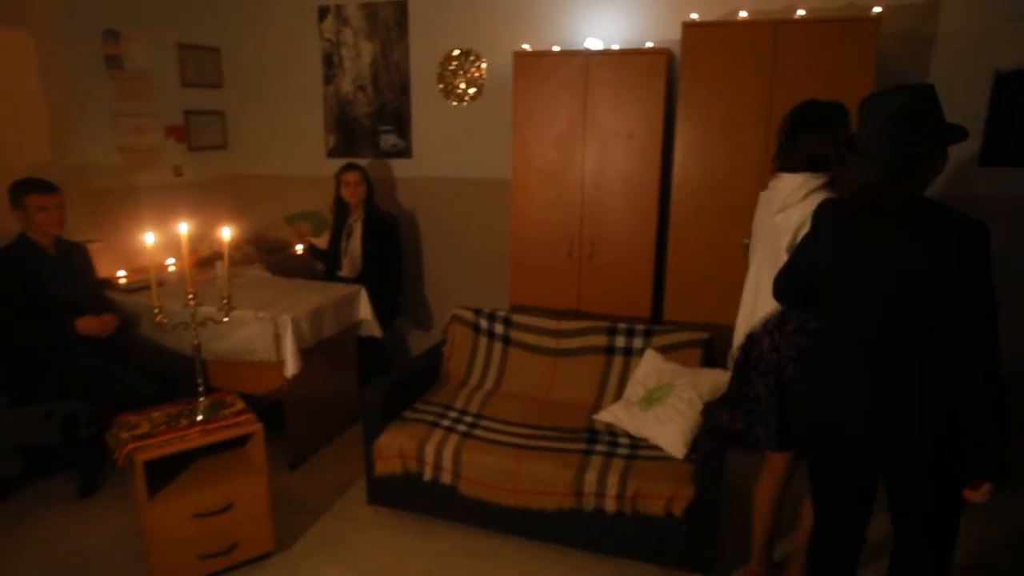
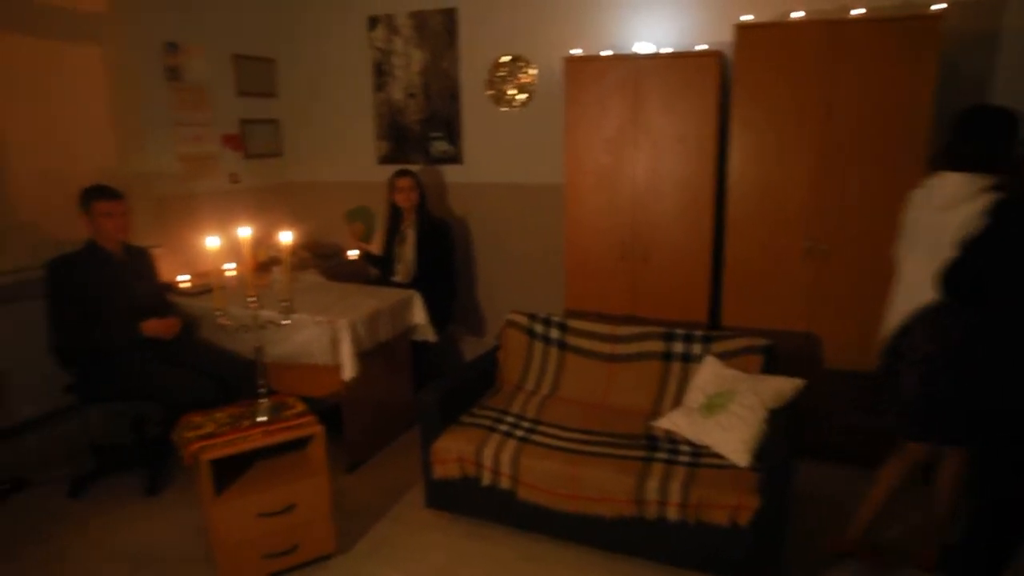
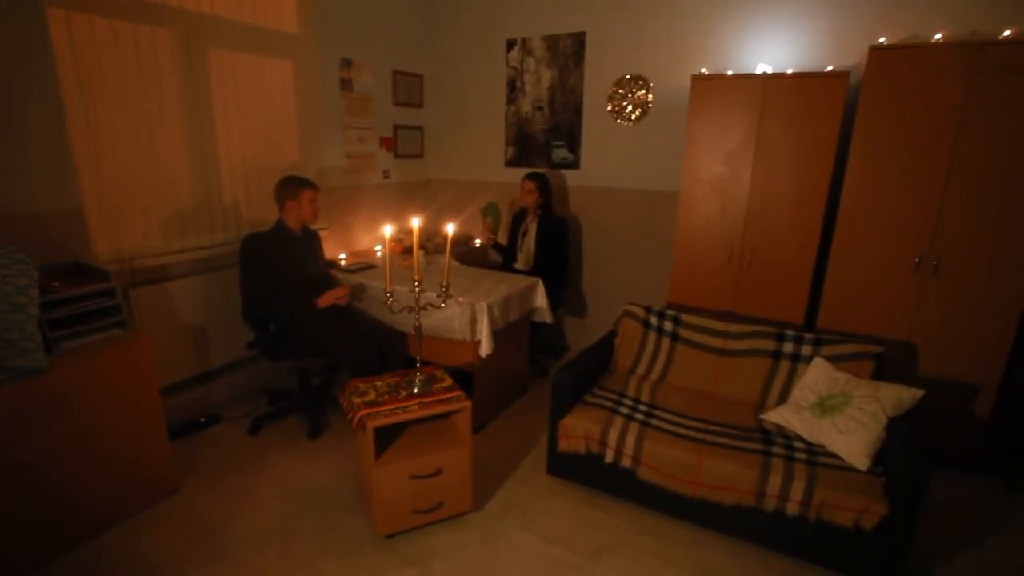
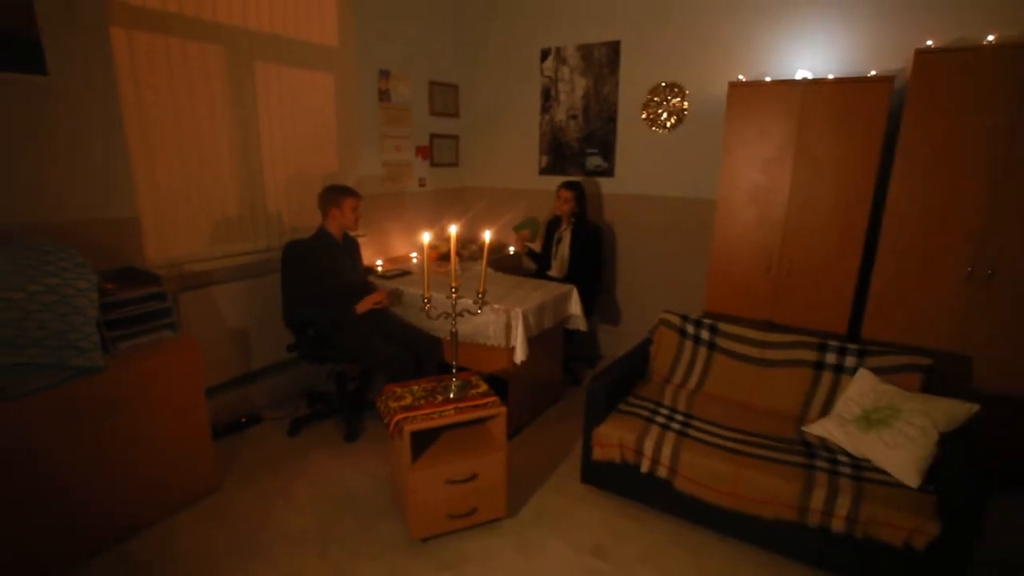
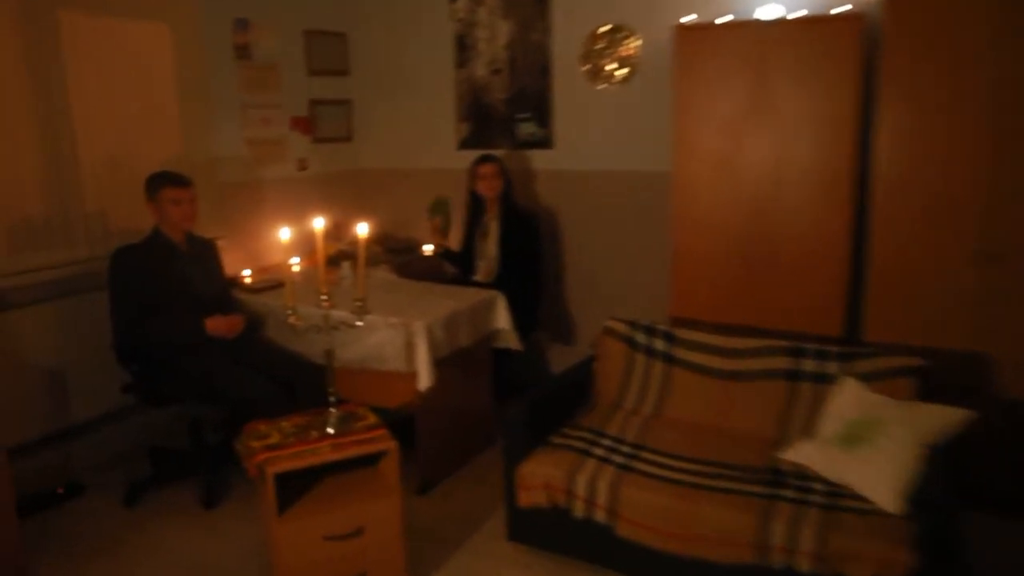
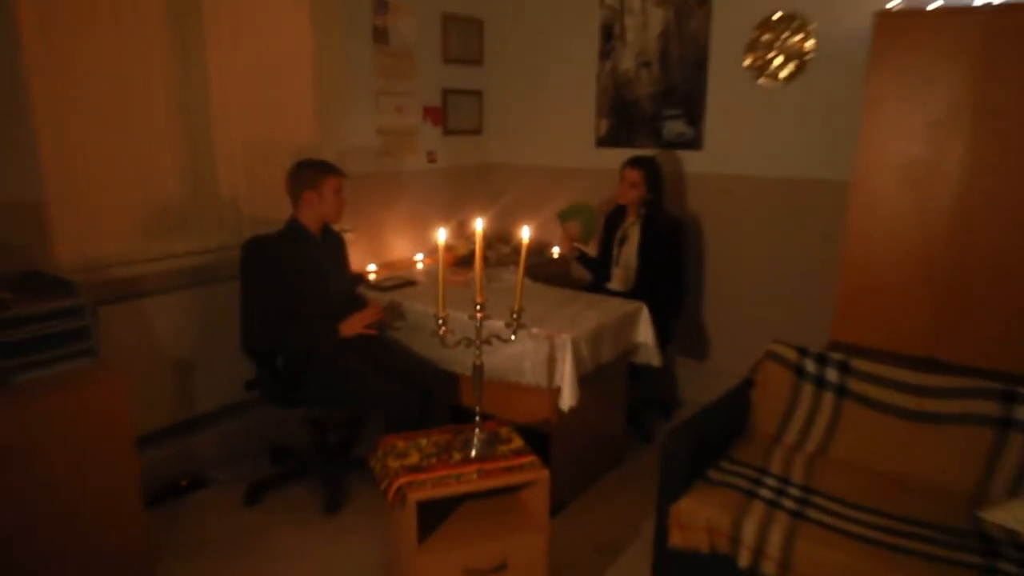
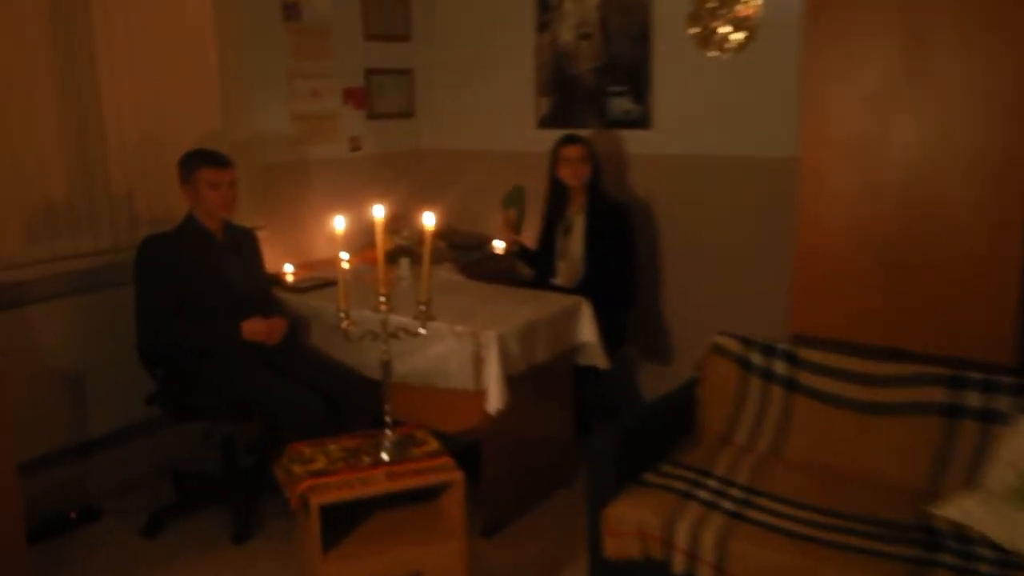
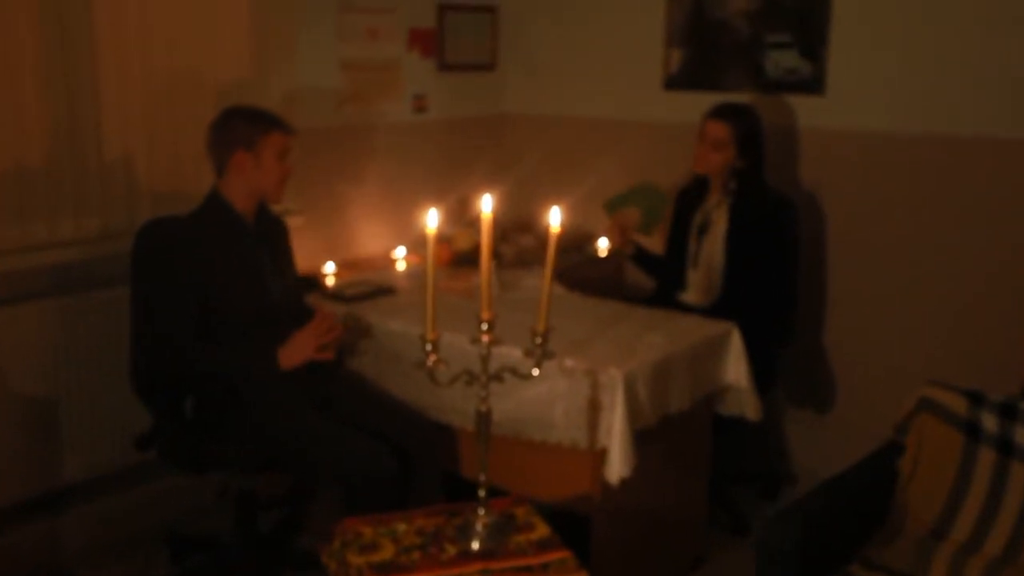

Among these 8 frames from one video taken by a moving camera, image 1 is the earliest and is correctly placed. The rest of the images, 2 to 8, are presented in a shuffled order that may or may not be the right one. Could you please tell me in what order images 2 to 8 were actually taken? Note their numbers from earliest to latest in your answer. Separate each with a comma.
2, 5, 7, 8, 6, 4, 3
